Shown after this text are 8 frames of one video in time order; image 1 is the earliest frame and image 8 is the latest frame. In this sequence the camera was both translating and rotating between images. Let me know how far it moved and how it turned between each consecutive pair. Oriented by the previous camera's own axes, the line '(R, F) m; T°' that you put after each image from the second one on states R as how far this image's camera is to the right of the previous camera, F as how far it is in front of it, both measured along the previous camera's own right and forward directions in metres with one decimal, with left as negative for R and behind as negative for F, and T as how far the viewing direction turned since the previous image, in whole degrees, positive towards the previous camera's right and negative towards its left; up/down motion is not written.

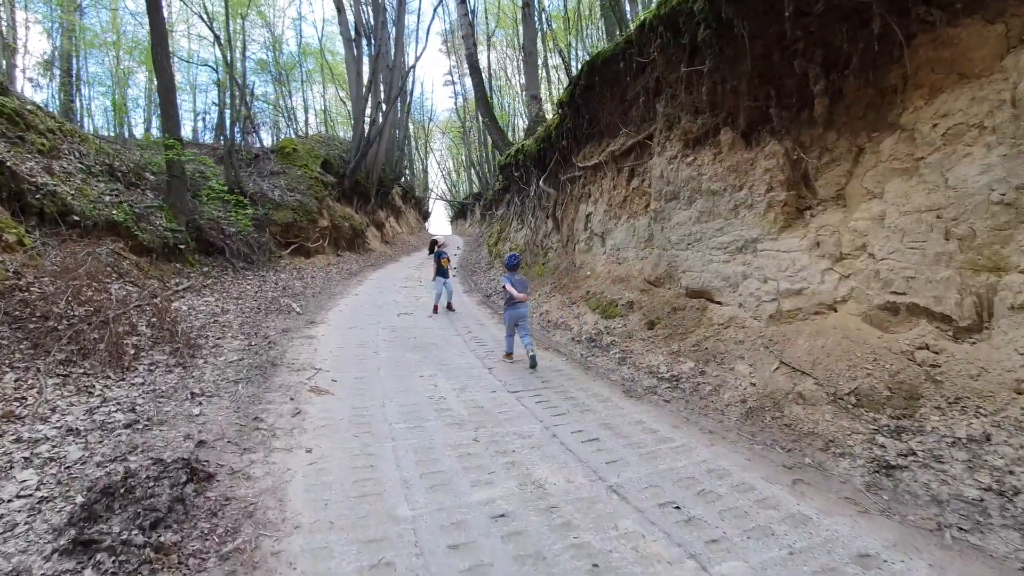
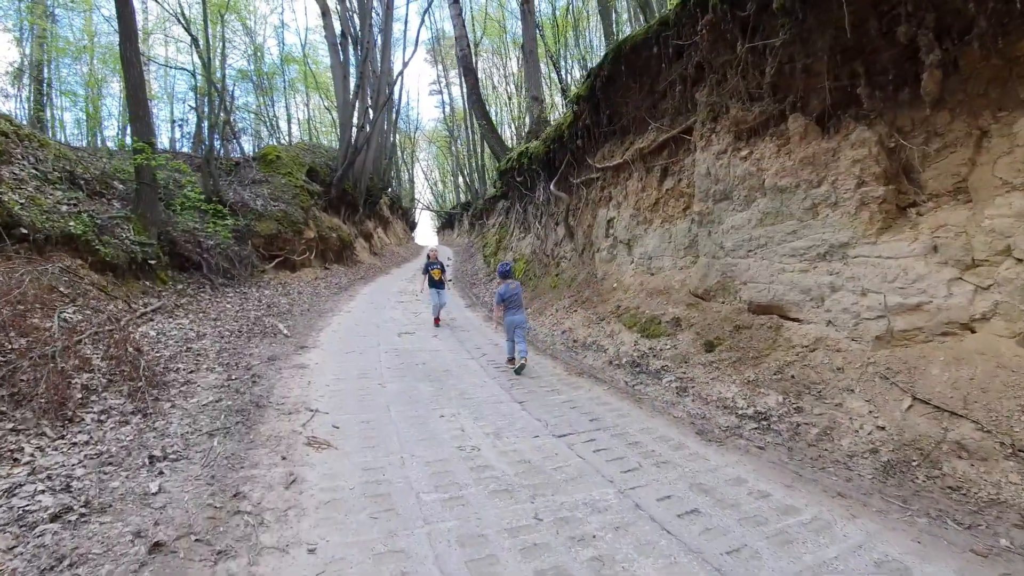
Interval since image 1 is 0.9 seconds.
(-0.5, +1.1) m; +2°
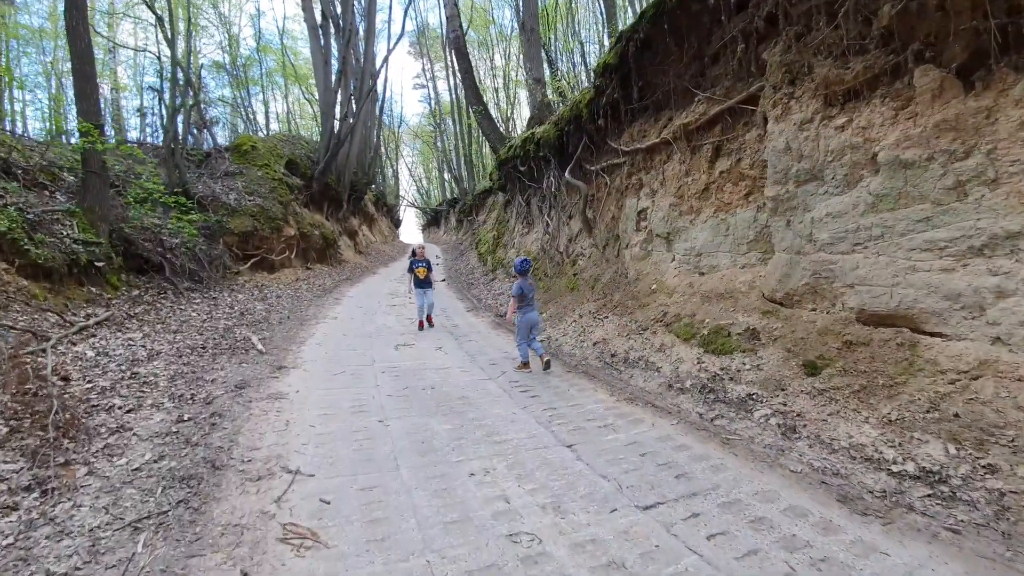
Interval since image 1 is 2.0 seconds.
(-0.5, +1.4) m; +2°
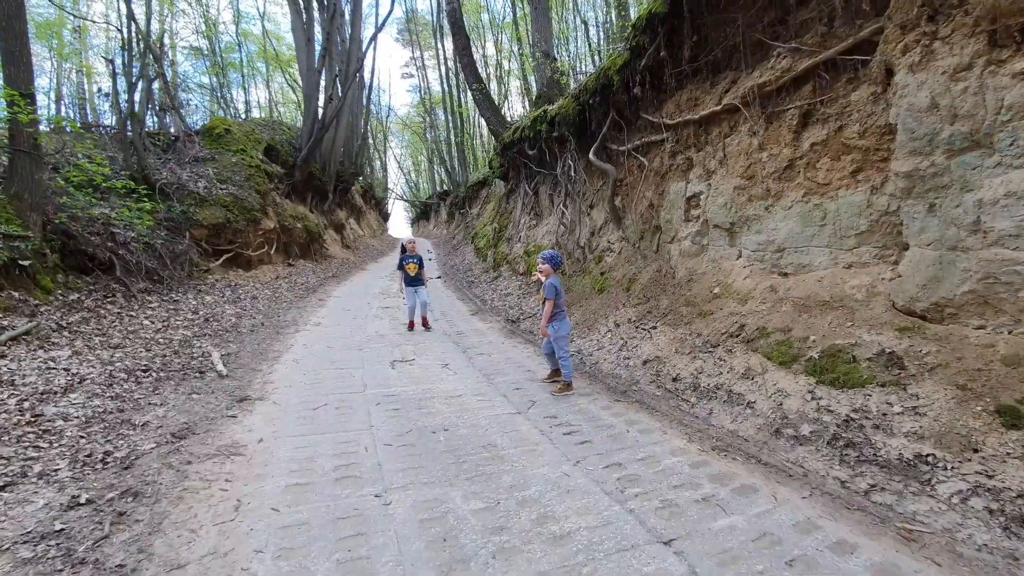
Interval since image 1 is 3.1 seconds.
(-0.4, +1.5) m; +1°
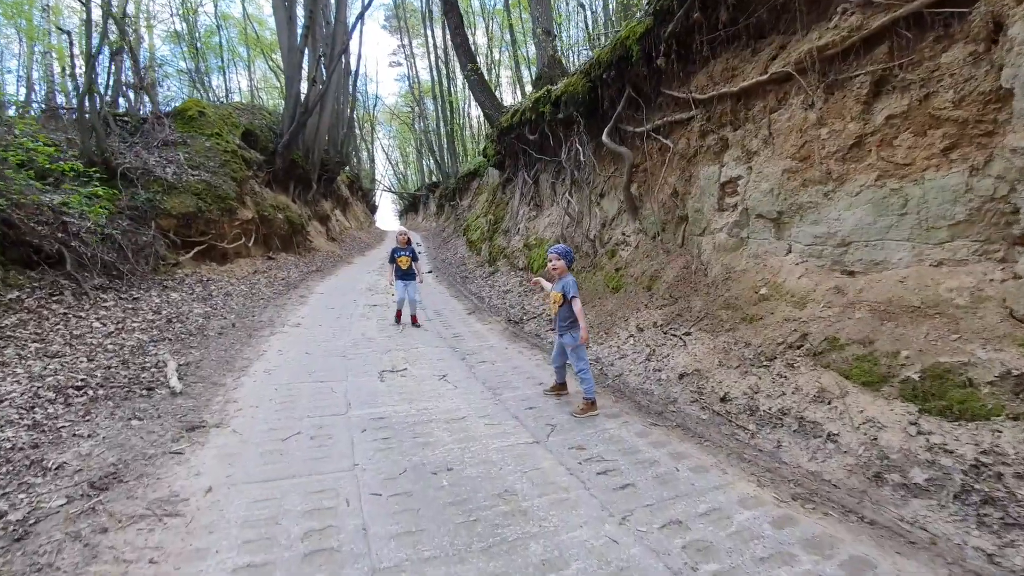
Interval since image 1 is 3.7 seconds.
(-0.2, +0.9) m; +1°
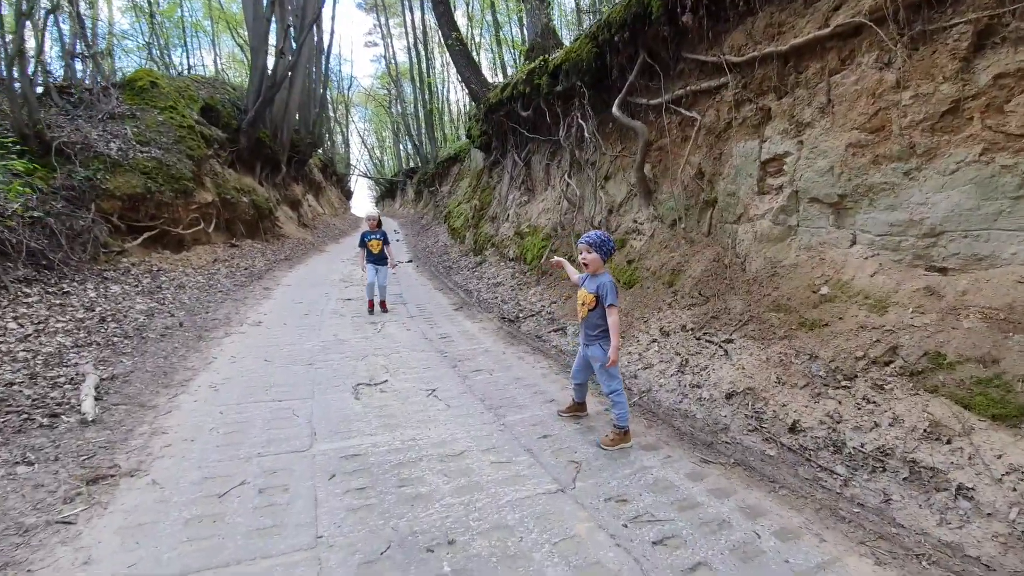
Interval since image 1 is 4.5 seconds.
(-0.2, +0.9) m; +3°
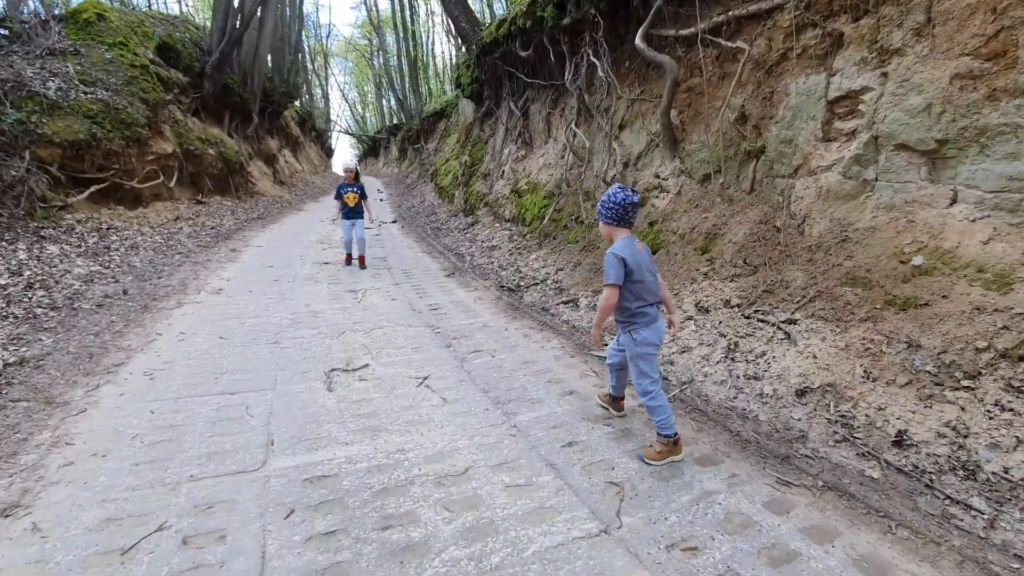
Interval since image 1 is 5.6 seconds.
(-0.2, +0.9) m; +2°
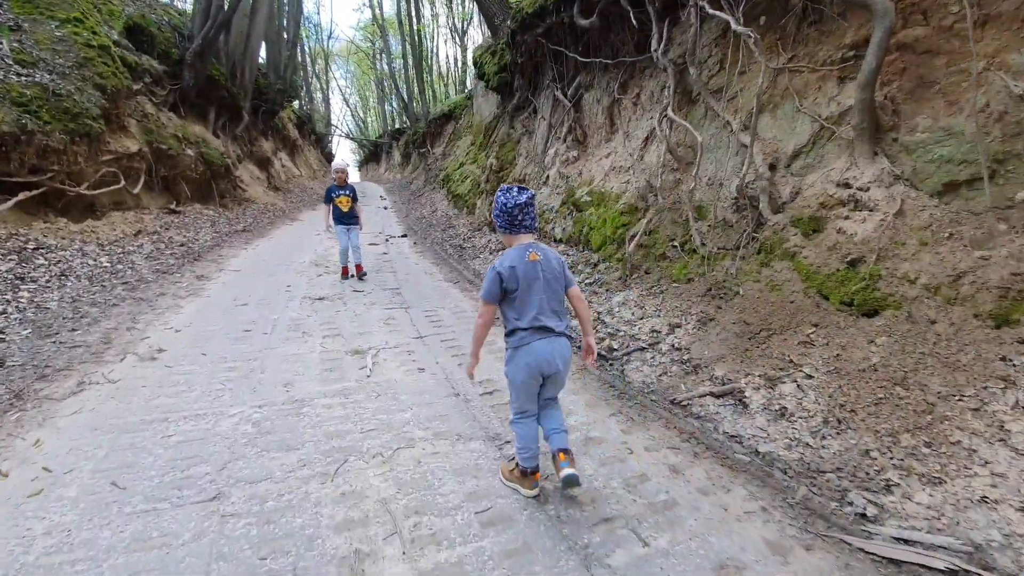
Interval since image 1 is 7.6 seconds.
(-0.7, +2.0) m; 0°
